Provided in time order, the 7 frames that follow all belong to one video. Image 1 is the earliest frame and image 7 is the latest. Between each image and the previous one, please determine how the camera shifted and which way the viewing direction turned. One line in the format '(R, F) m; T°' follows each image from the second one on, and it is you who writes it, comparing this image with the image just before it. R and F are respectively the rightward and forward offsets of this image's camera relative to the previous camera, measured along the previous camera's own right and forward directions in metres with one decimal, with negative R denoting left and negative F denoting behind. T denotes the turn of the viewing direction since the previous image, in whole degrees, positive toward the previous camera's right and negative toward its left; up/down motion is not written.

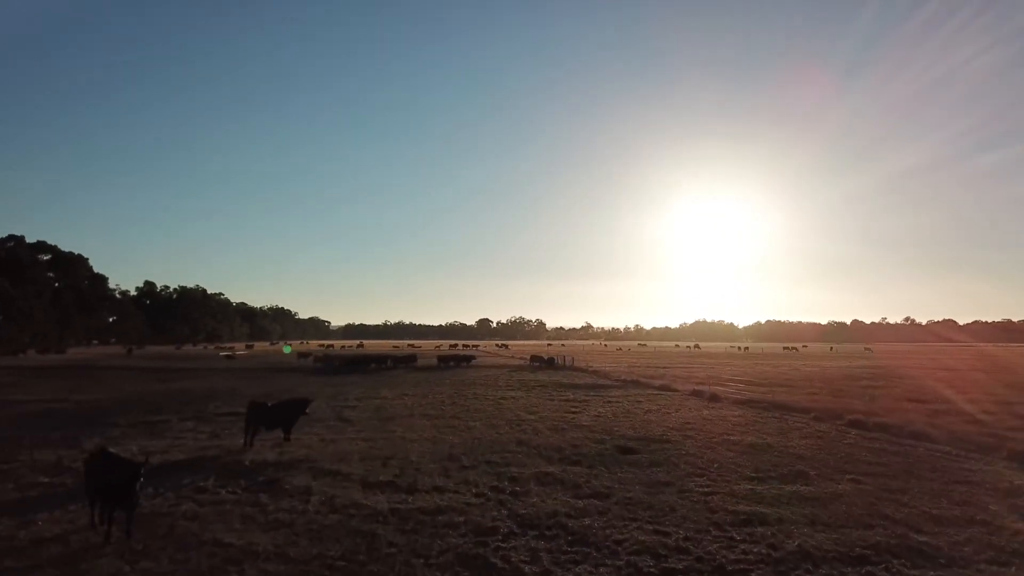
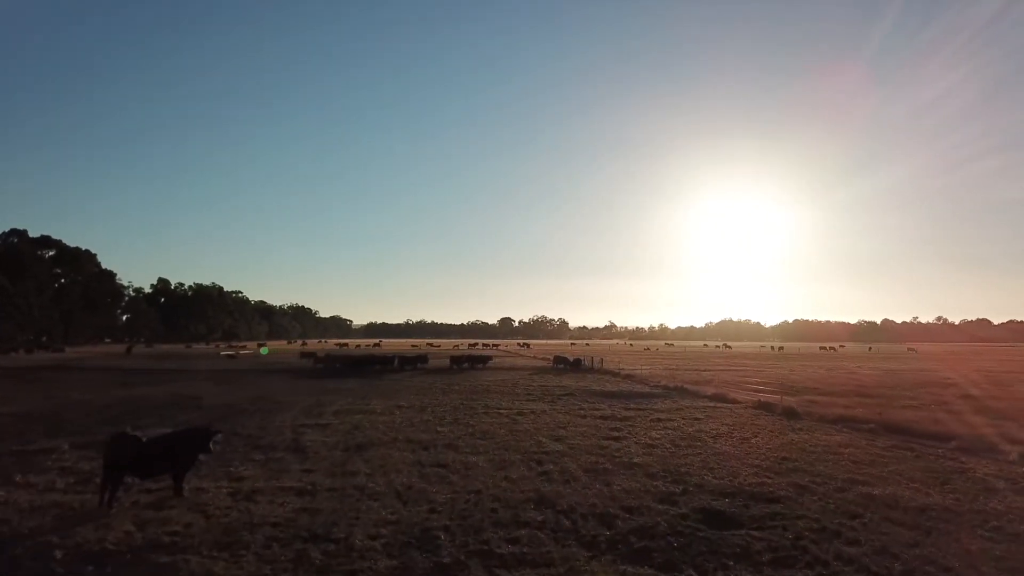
(+0.1, +7.8) m; -2°
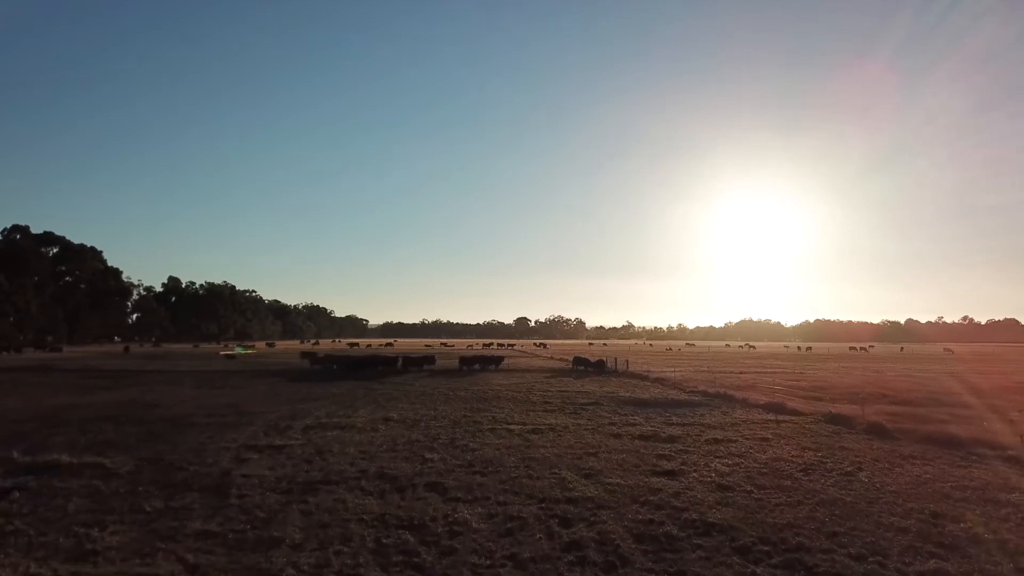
(+0.1, +5.9) m; -1°
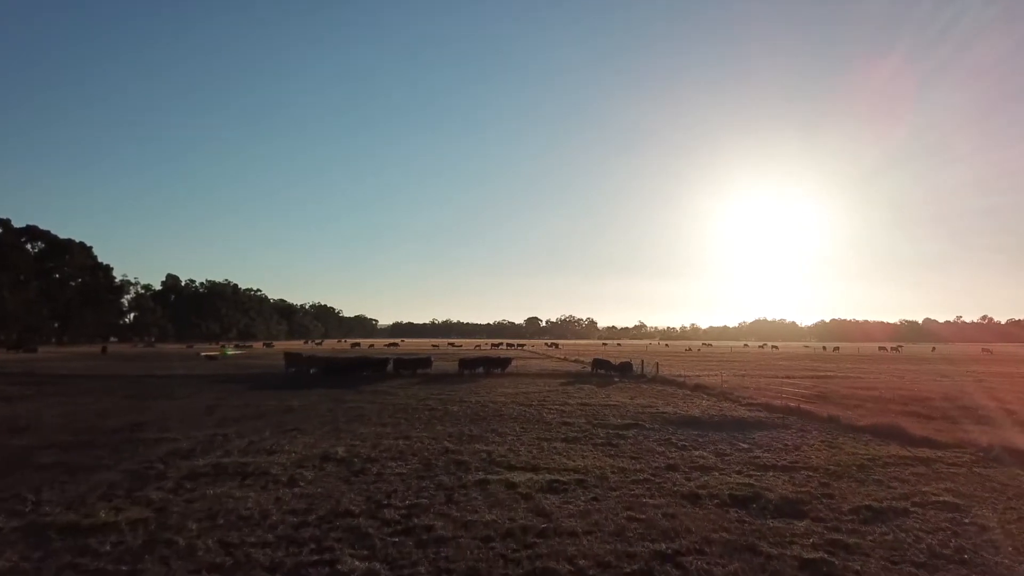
(+0.2, +8.7) m; -1°
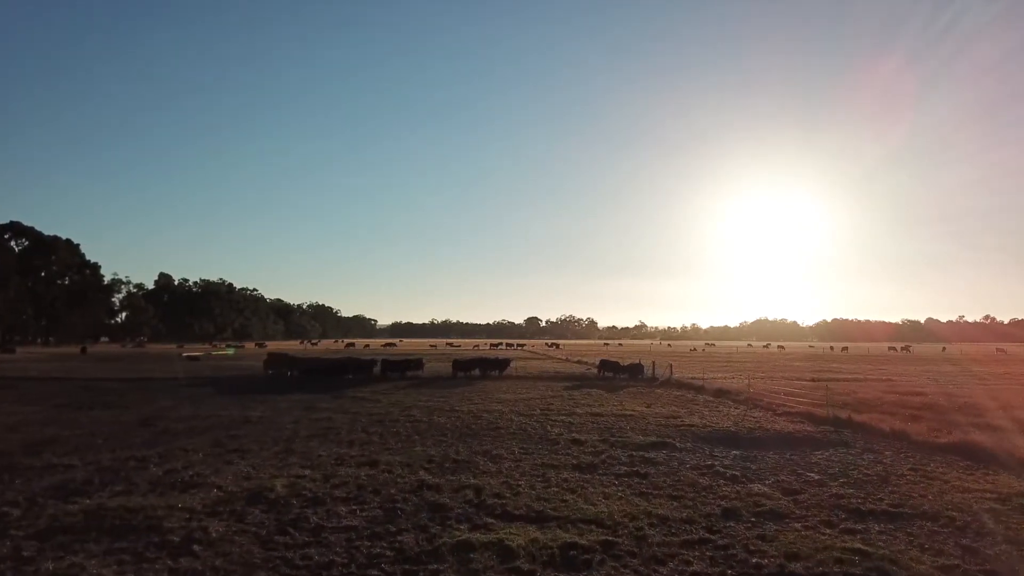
(+0.1, +4.4) m; 0°
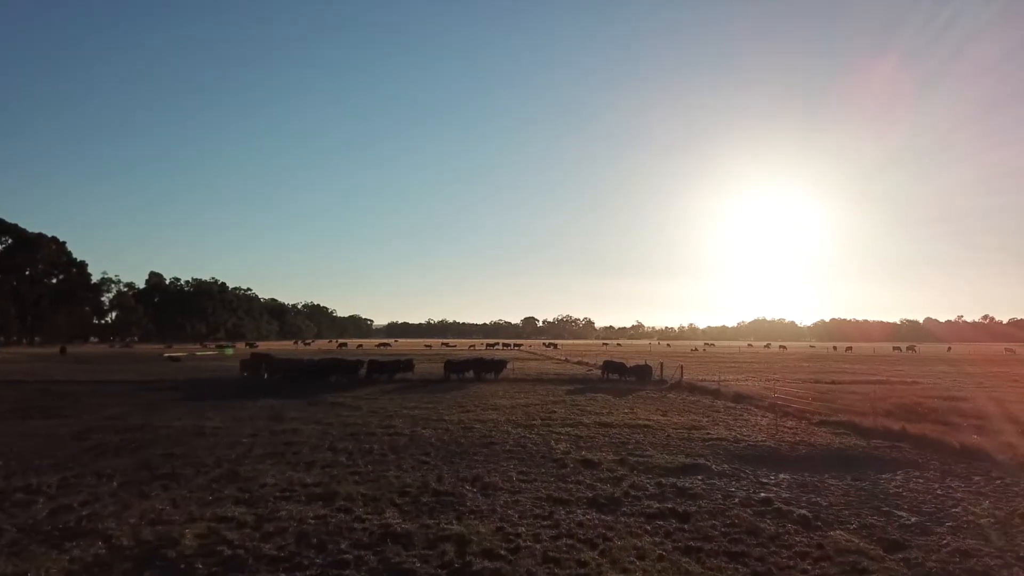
(0.0, +3.5) m; 0°
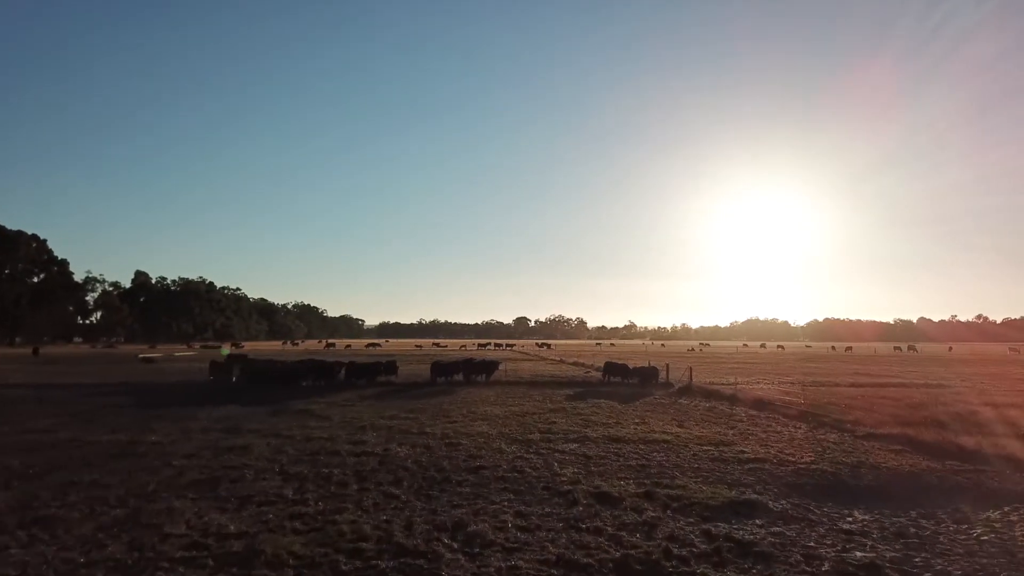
(0.0, +3.5) m; +1°
